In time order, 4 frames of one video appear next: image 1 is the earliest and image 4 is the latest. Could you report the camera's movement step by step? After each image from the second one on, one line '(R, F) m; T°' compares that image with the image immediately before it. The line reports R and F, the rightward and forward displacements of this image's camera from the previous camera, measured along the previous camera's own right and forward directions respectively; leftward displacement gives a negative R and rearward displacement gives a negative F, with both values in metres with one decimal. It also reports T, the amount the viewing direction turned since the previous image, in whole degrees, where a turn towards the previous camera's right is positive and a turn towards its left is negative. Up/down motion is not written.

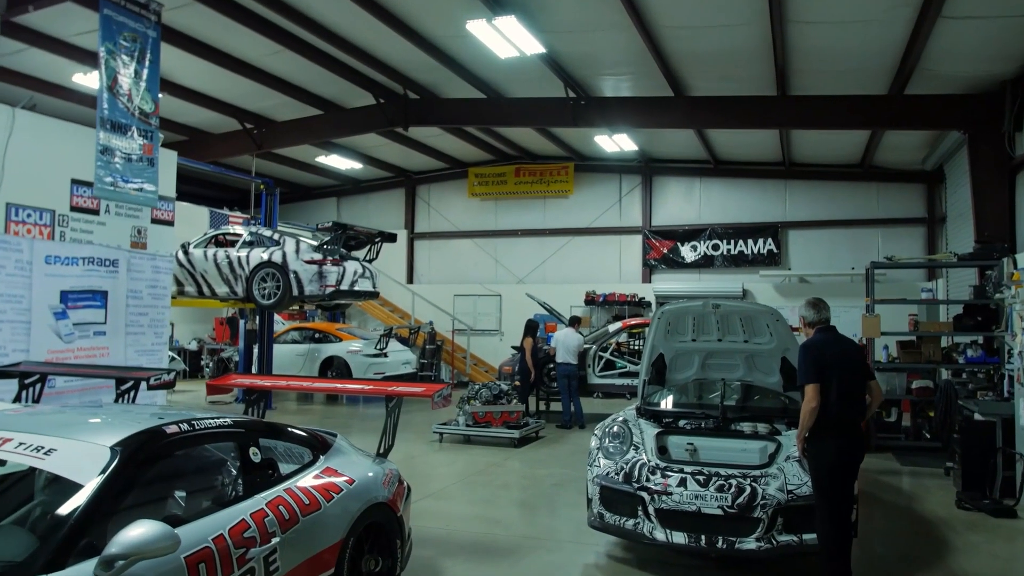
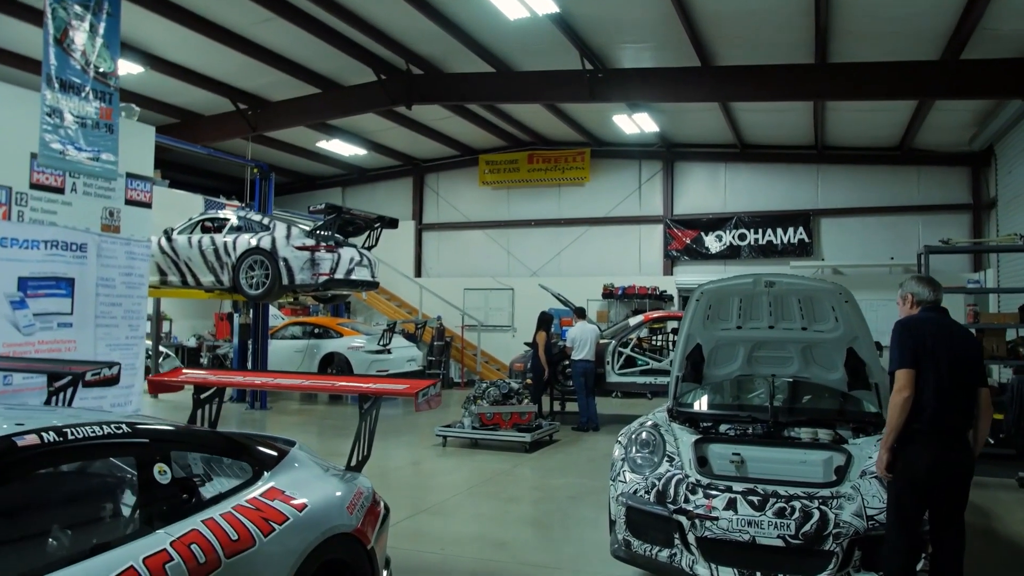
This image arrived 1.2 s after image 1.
(+0.1, +0.9) m; -1°
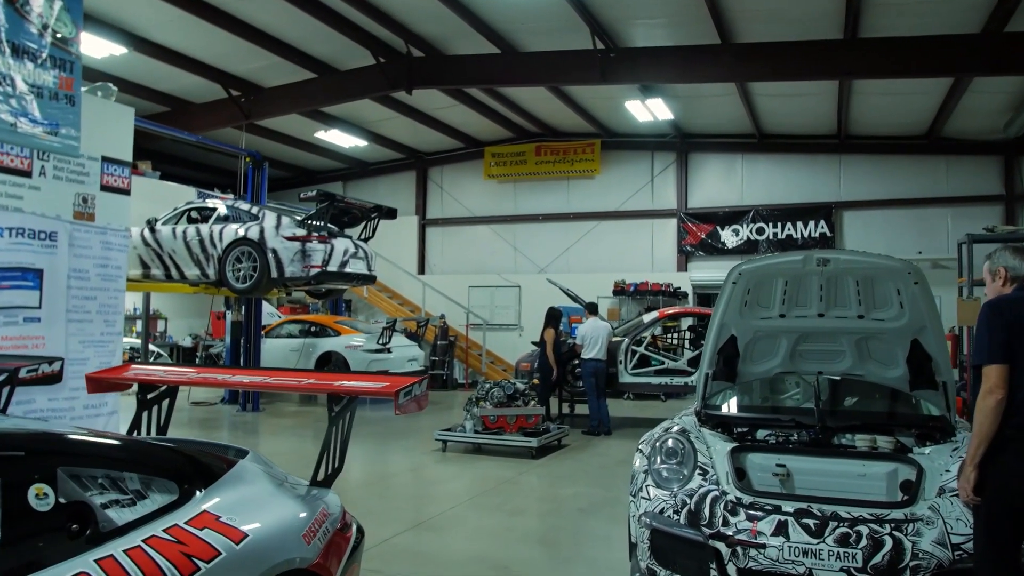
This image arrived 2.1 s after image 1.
(0.0, +0.6) m; -1°
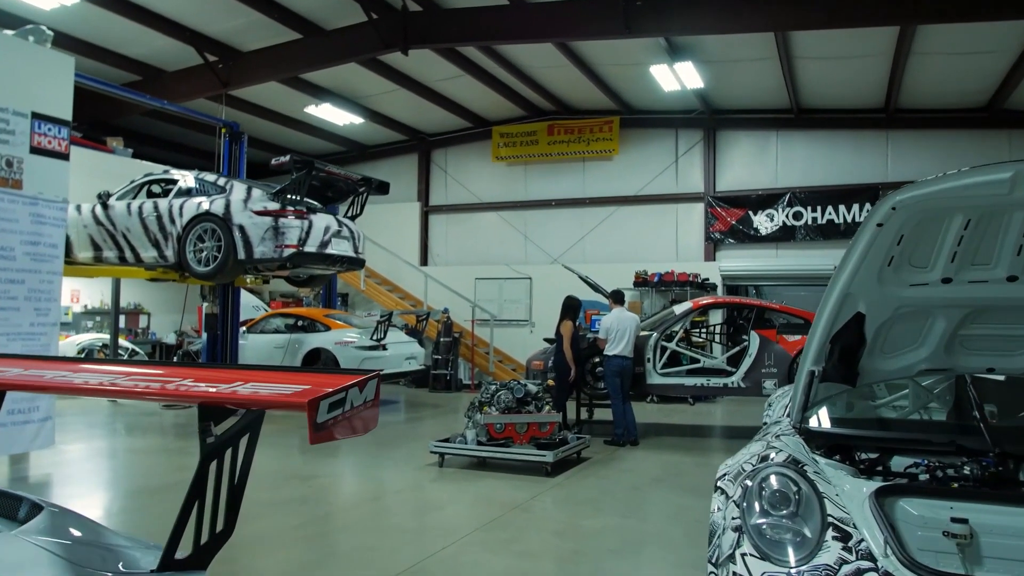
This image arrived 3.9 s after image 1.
(0.0, +1.3) m; -1°
